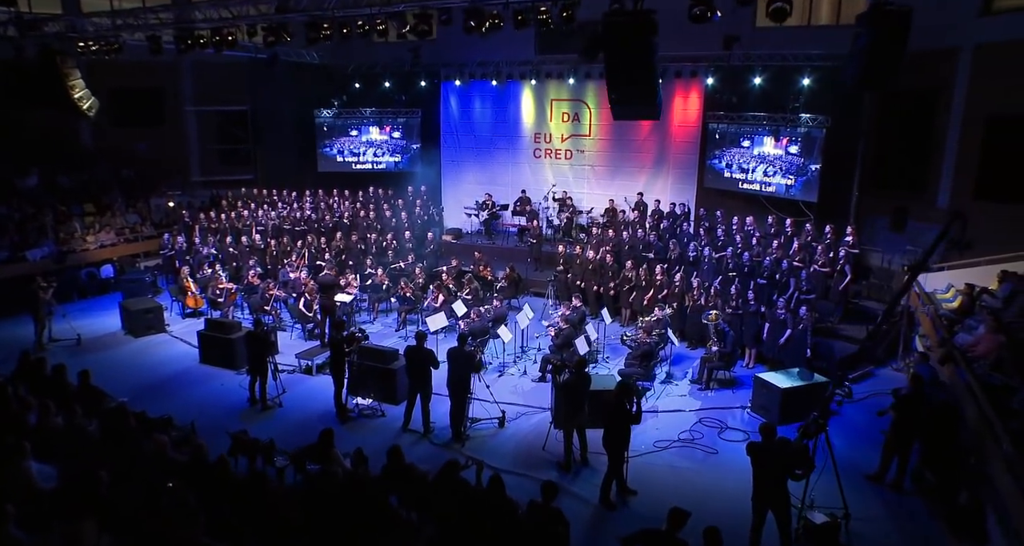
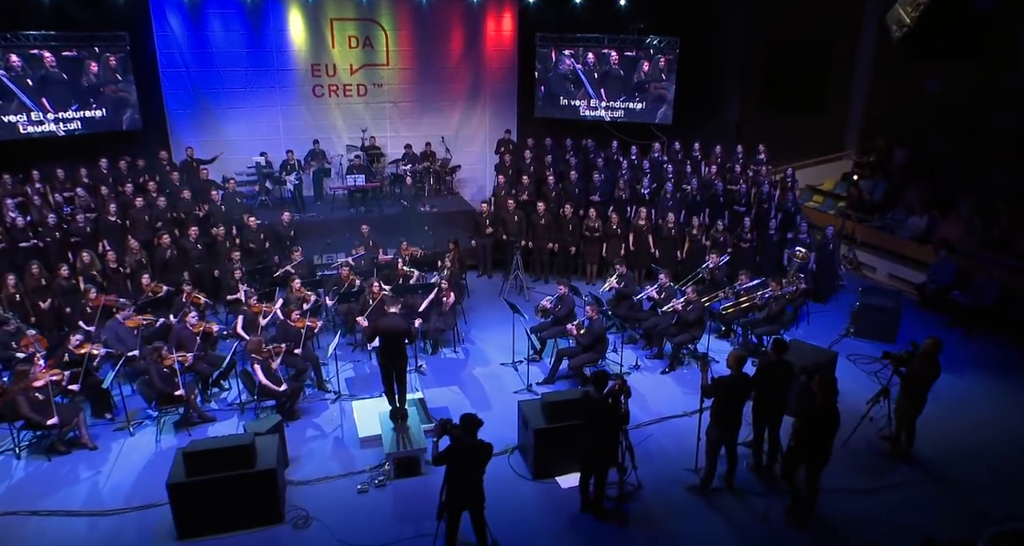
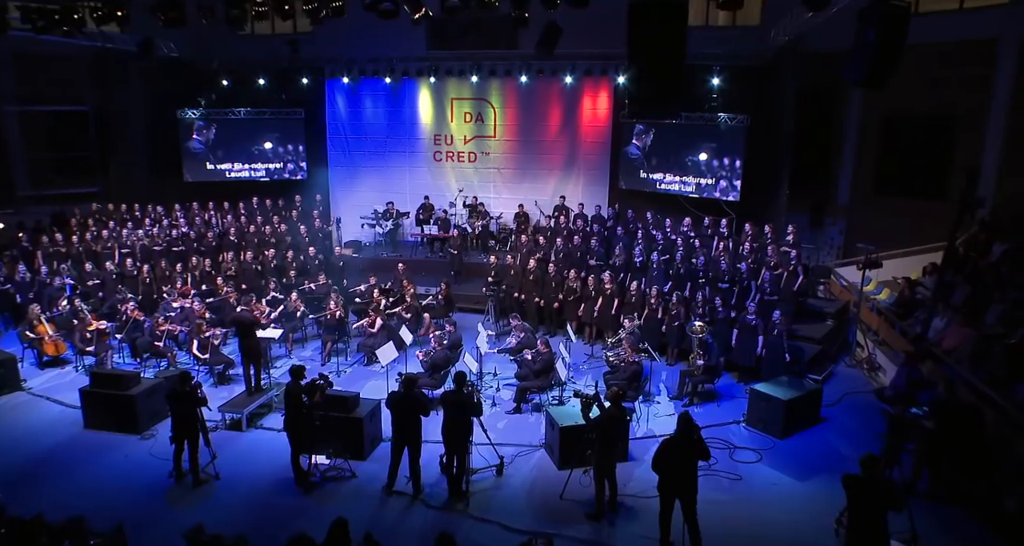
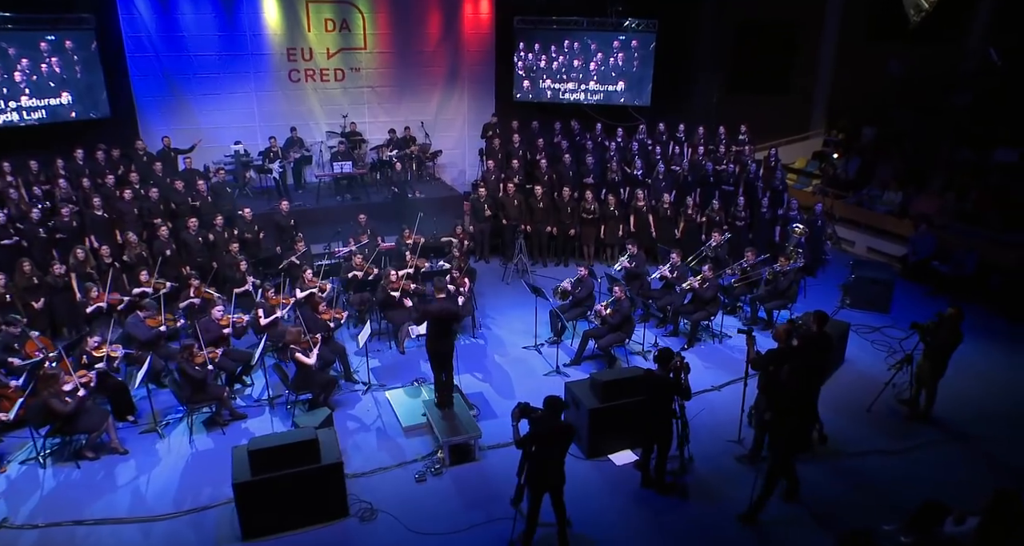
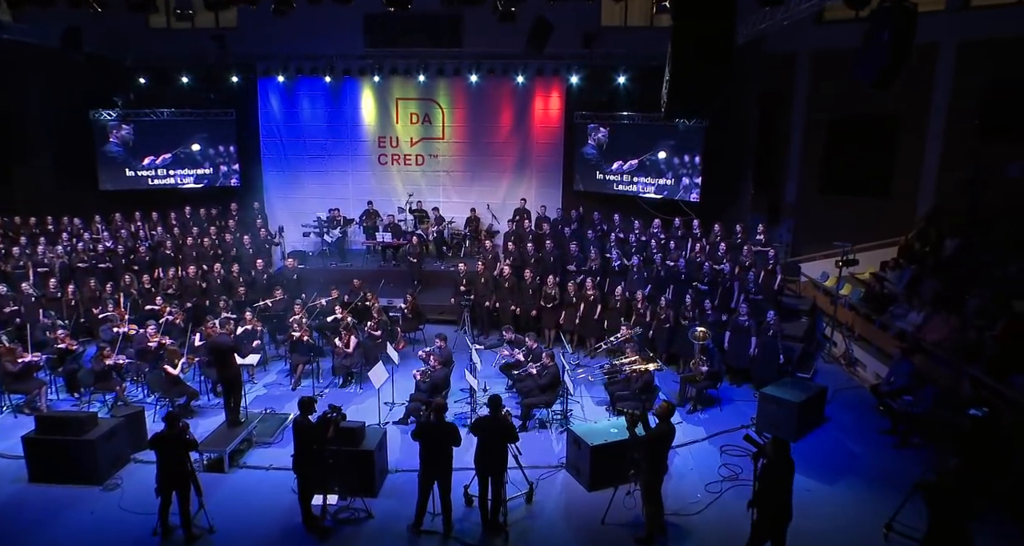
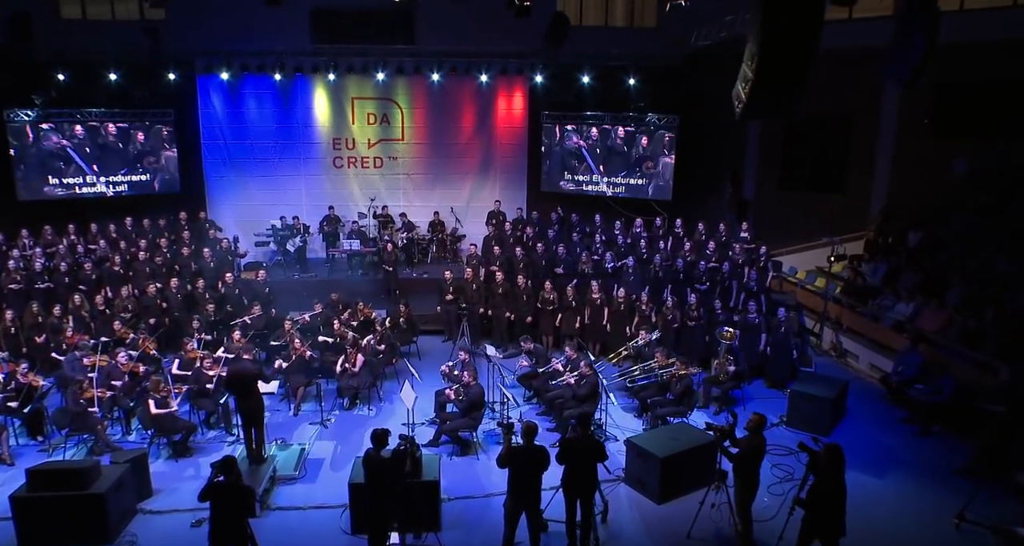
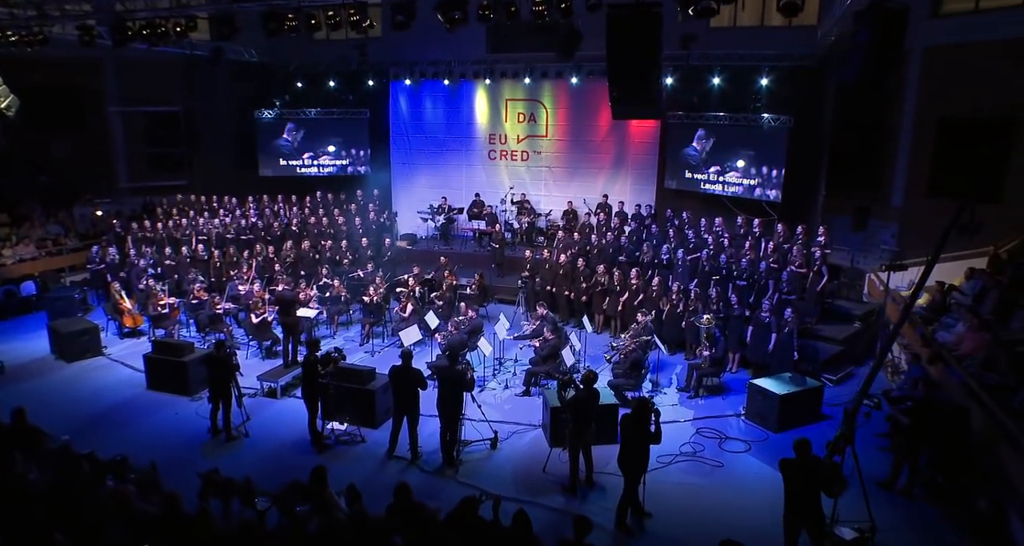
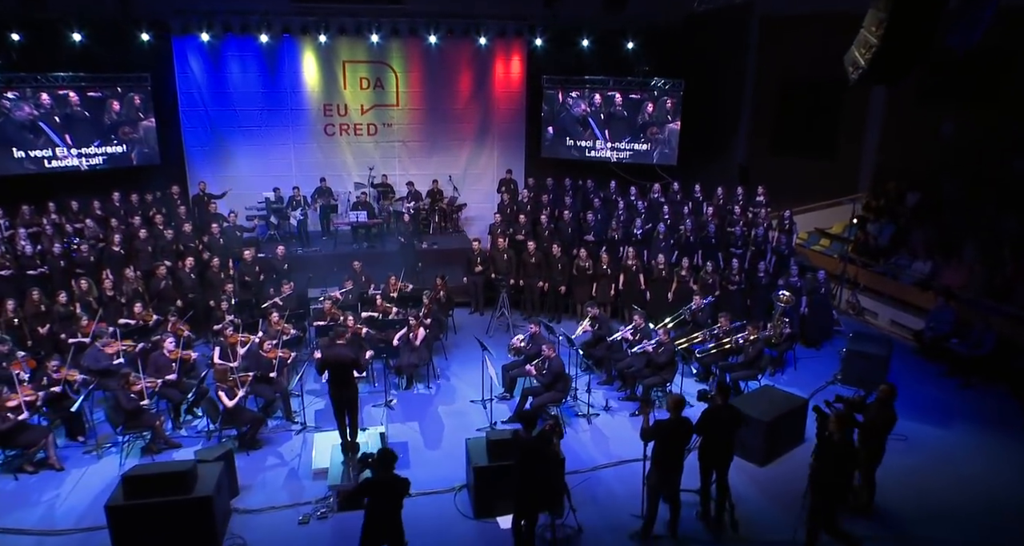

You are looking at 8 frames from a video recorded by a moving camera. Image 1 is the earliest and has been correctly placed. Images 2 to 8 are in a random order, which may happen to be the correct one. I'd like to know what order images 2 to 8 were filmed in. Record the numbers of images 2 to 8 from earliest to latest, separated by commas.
7, 3, 5, 6, 8, 2, 4
